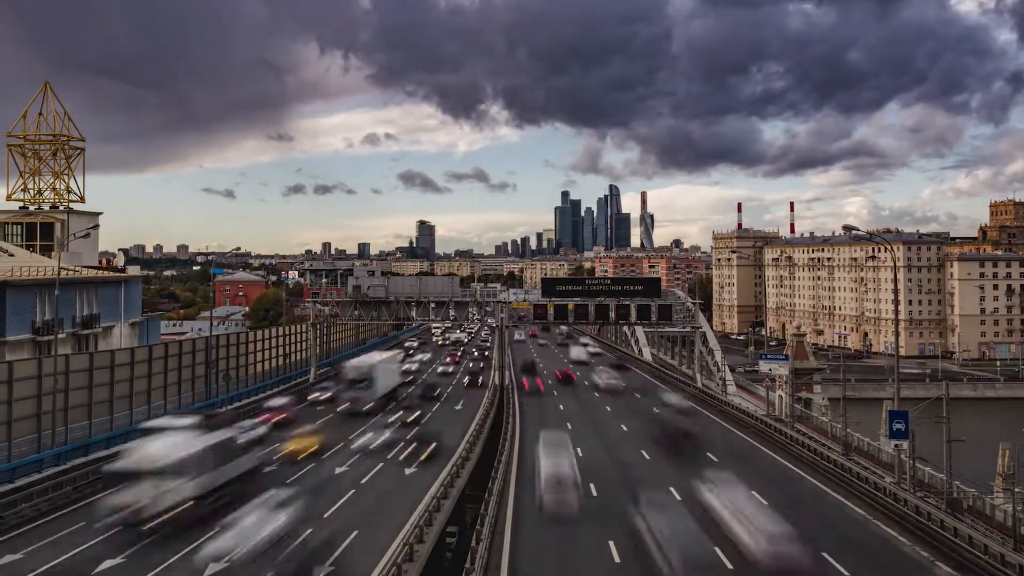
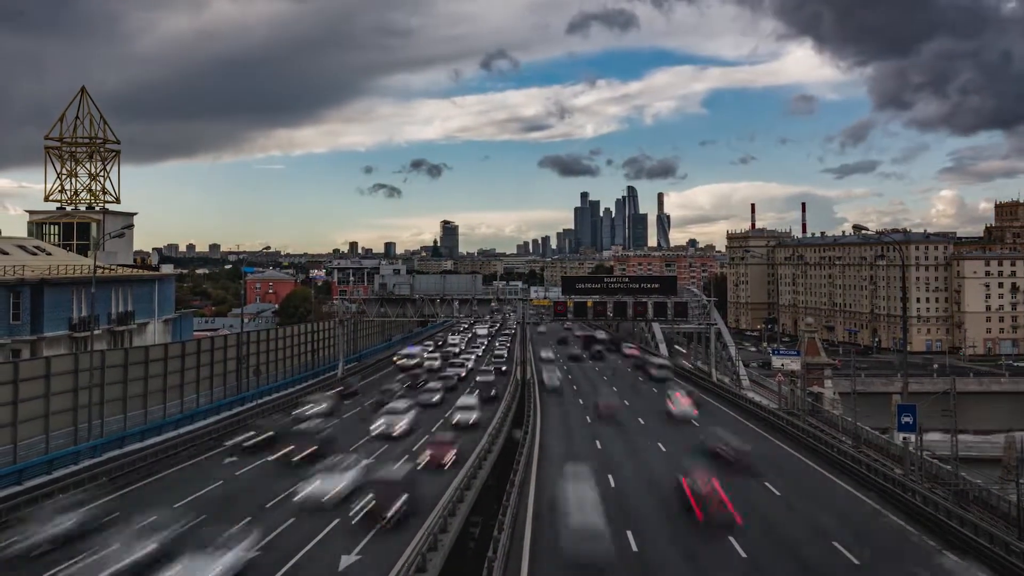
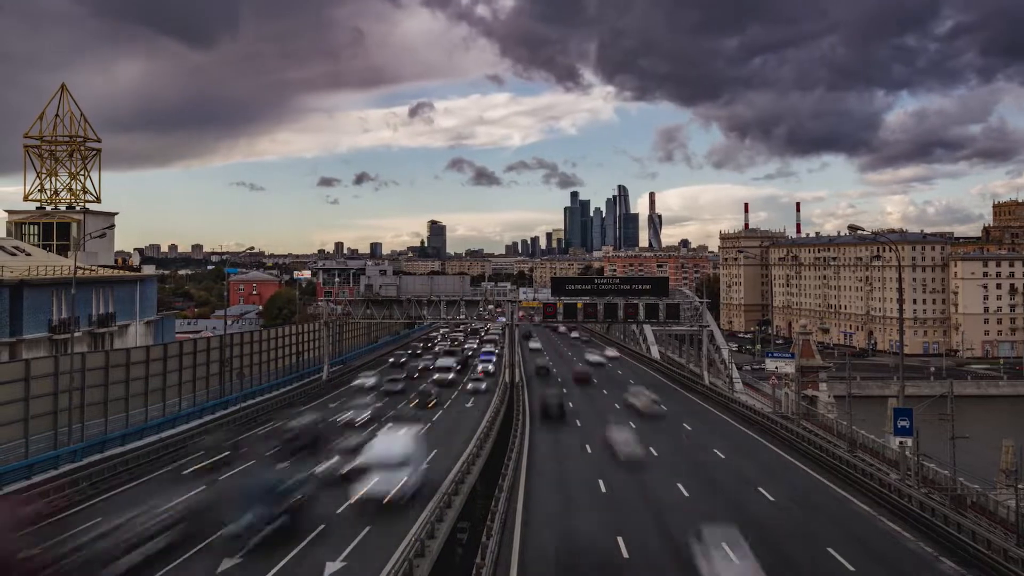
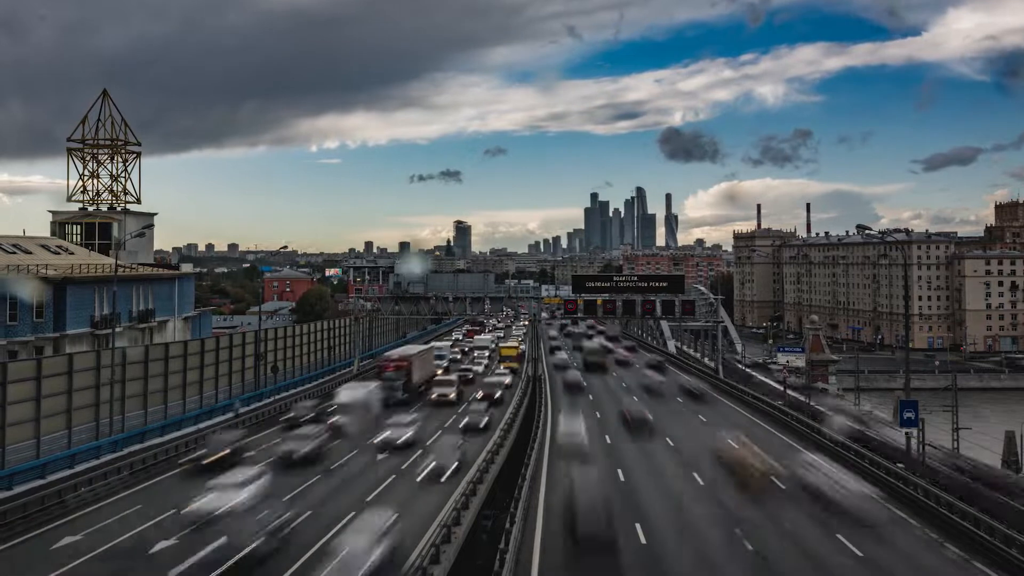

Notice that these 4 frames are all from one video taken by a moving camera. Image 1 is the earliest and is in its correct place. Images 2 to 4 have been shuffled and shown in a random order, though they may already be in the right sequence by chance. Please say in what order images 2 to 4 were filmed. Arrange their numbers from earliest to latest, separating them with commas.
3, 2, 4
